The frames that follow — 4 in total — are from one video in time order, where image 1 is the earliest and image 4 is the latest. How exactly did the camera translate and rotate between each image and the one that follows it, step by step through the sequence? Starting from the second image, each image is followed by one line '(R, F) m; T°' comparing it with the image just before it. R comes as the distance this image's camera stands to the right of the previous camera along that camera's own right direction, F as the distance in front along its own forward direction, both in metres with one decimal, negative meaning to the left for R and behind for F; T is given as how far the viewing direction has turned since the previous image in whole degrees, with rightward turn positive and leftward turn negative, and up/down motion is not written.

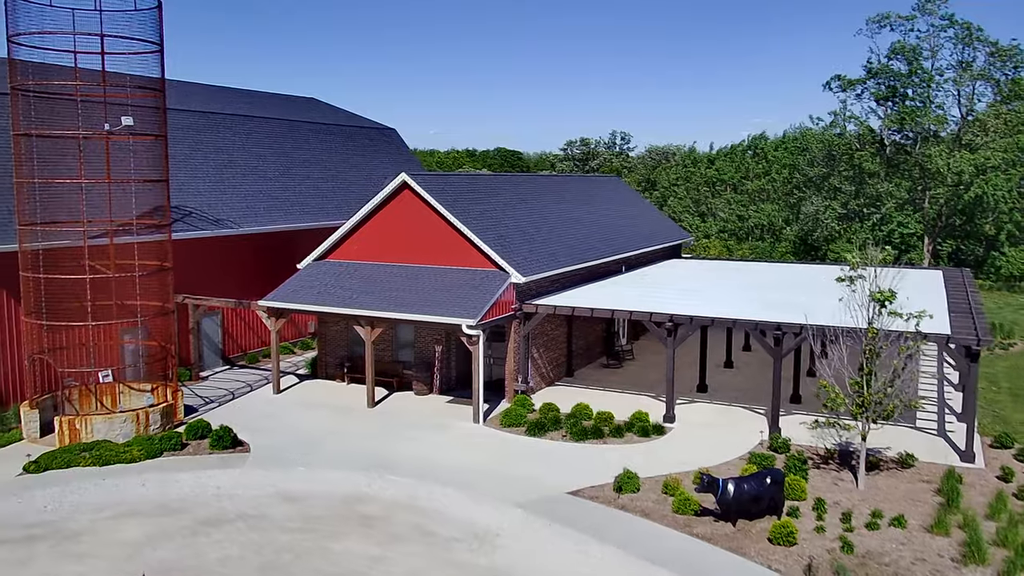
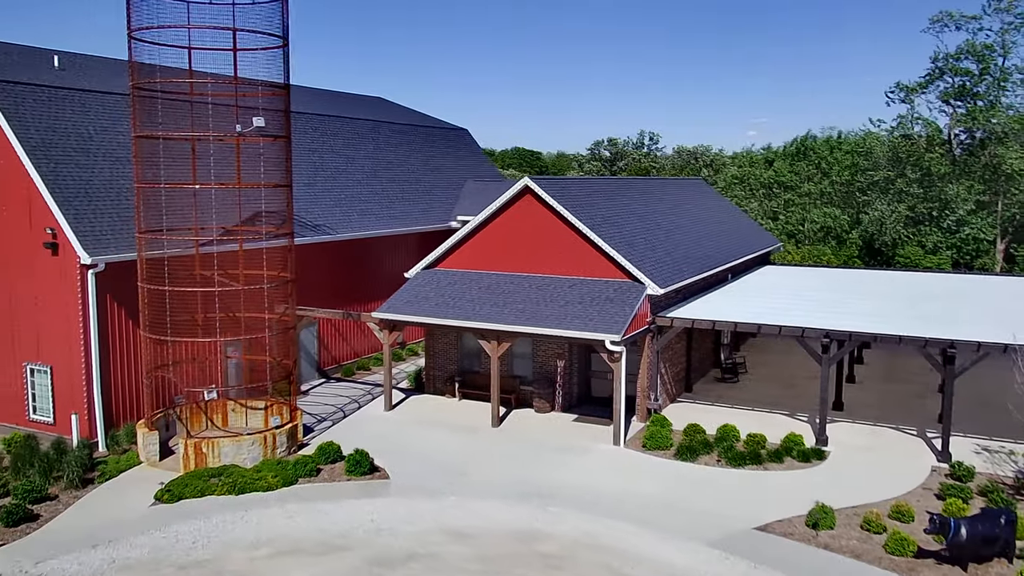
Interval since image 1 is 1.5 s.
(-3.2, +1.4) m; 0°
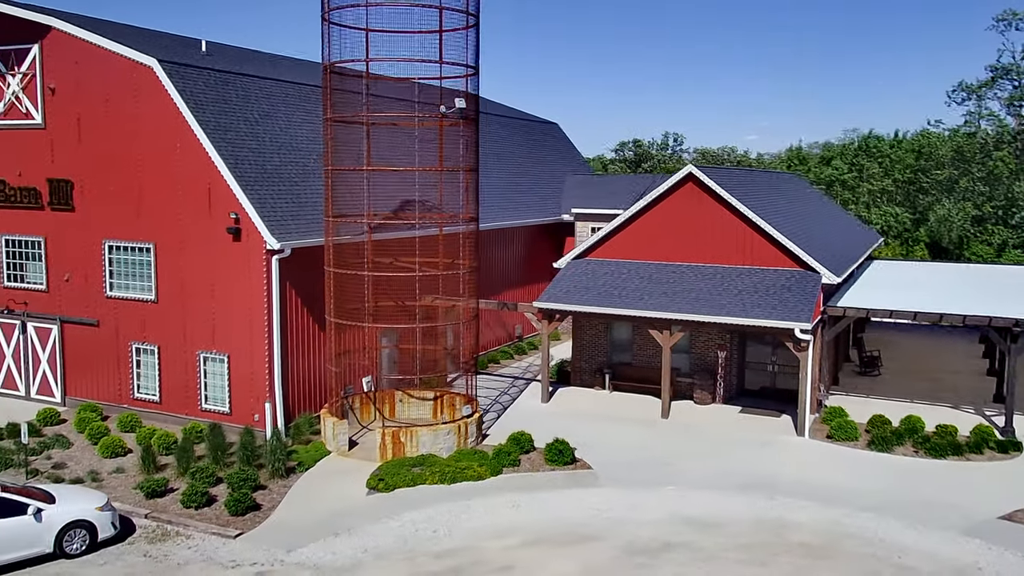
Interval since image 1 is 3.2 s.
(-4.3, +0.4) m; 0°
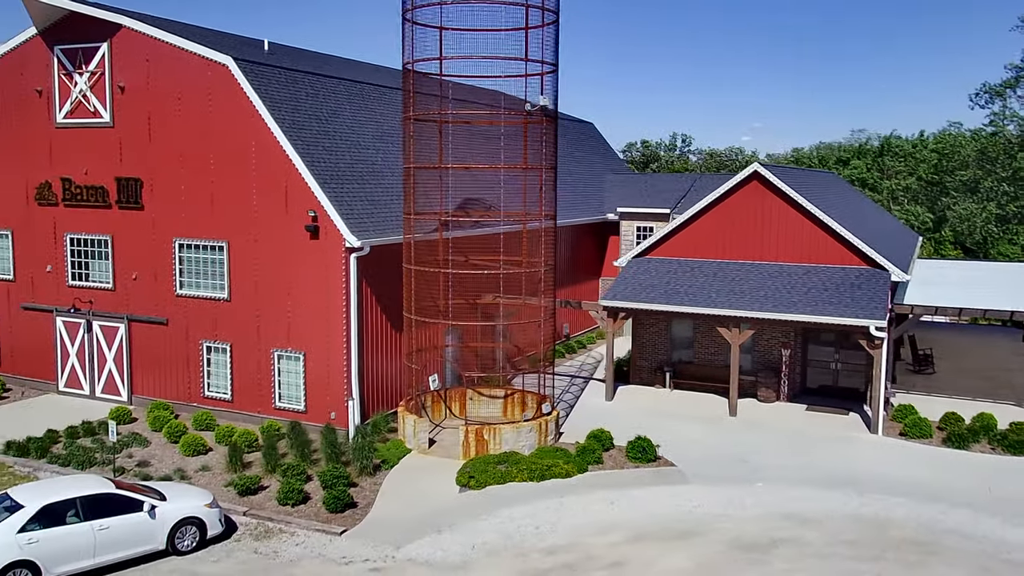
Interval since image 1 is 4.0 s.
(-1.8, 0.0) m; 0°
